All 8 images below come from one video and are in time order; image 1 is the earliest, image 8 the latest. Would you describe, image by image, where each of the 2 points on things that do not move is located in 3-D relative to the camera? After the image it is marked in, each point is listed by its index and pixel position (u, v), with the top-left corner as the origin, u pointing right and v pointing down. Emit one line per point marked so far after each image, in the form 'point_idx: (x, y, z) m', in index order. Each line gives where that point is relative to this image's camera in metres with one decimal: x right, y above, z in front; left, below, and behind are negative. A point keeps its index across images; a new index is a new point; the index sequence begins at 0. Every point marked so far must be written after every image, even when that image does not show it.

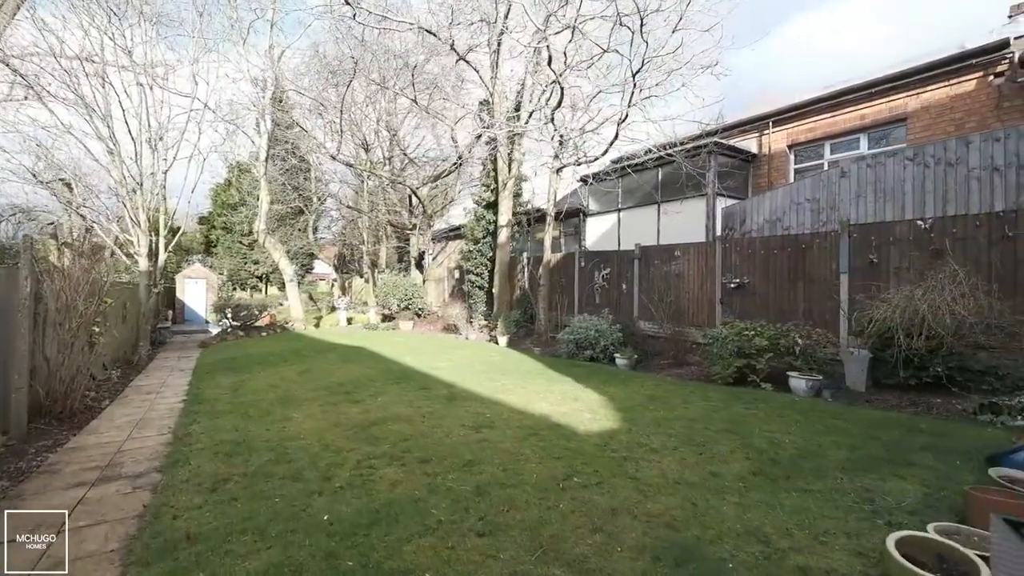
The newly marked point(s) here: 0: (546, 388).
0: (+0.5, -1.6, +7.4) m
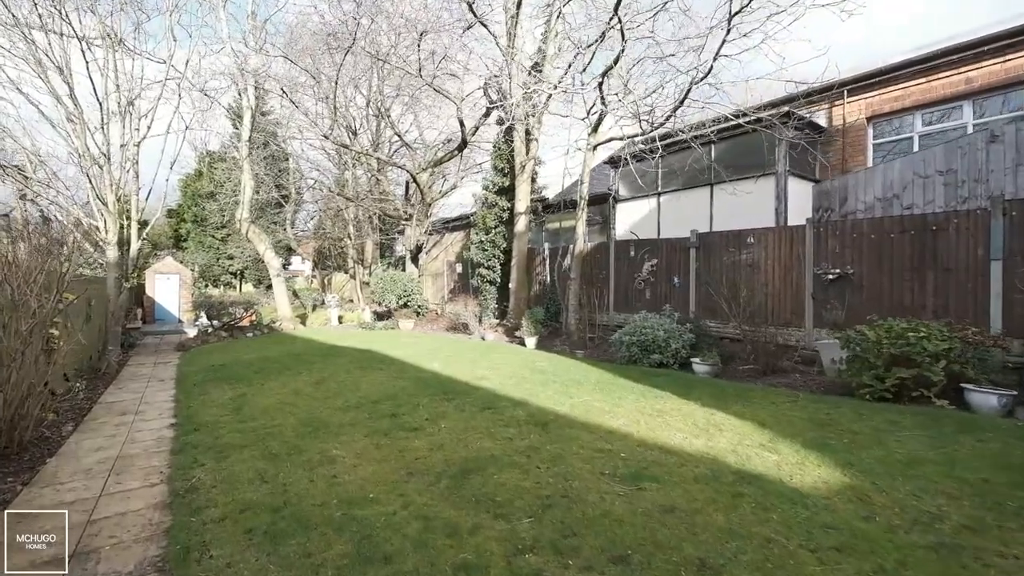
0: (+1.7, -1.5, +5.8) m
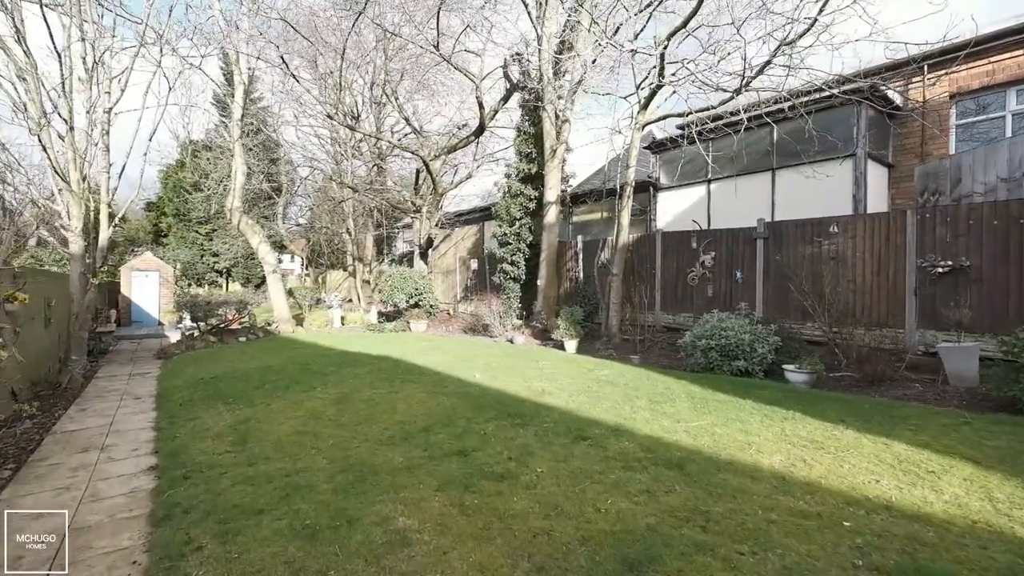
0: (+2.7, -1.4, +4.4) m
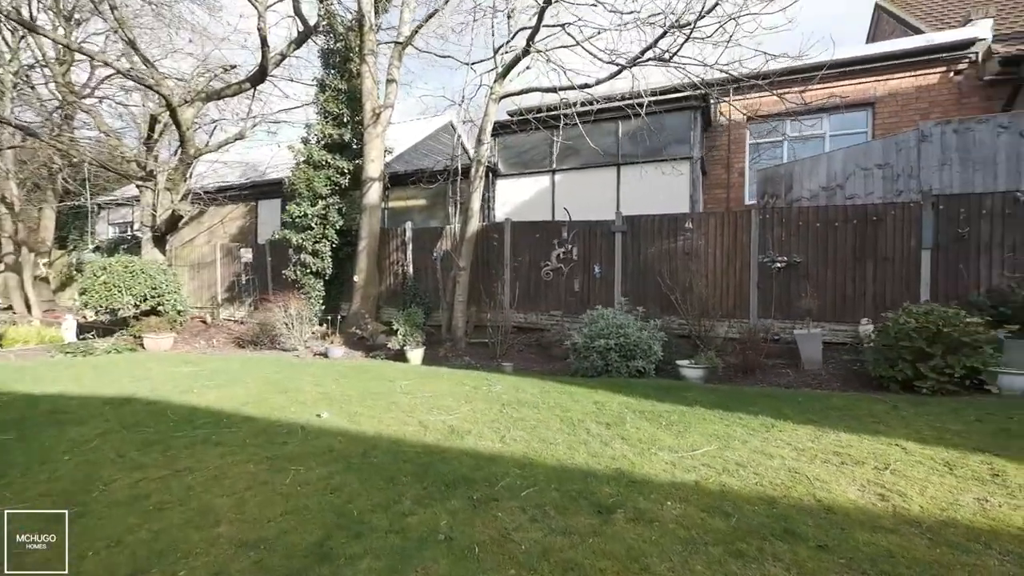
0: (+2.4, -1.3, +3.8) m
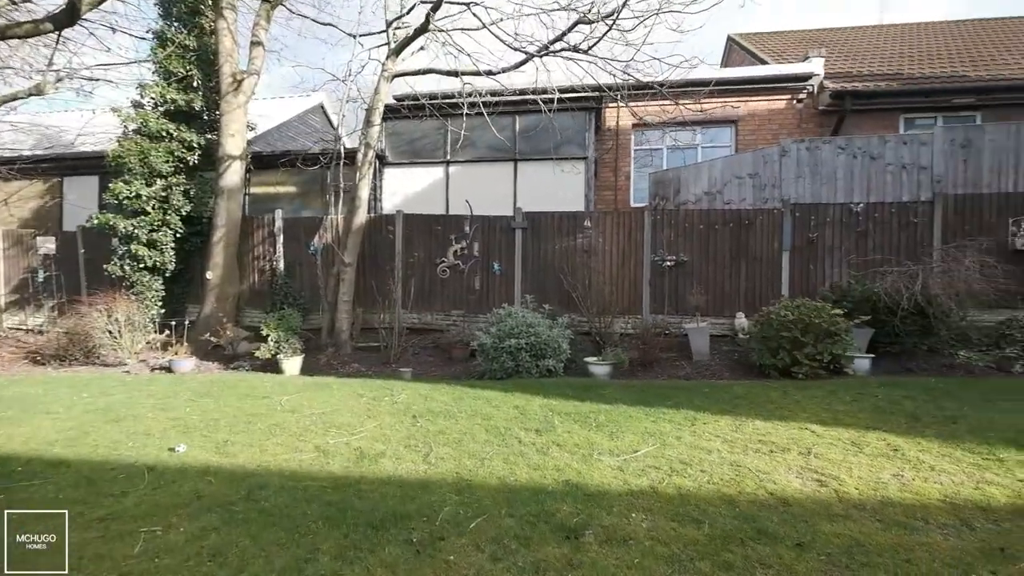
0: (+1.8, -1.2, +3.8) m
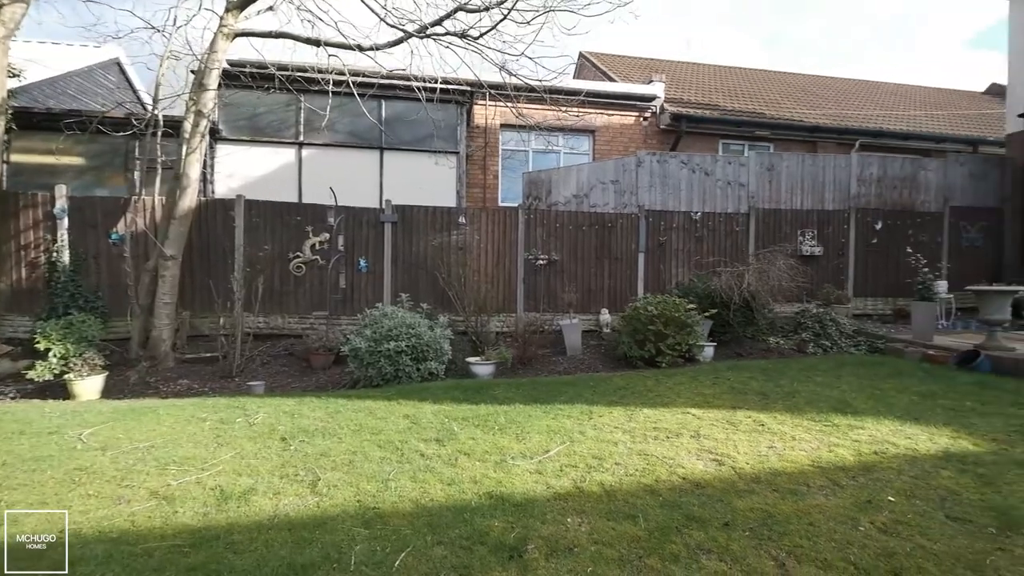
0: (+1.0, -1.2, +4.0) m
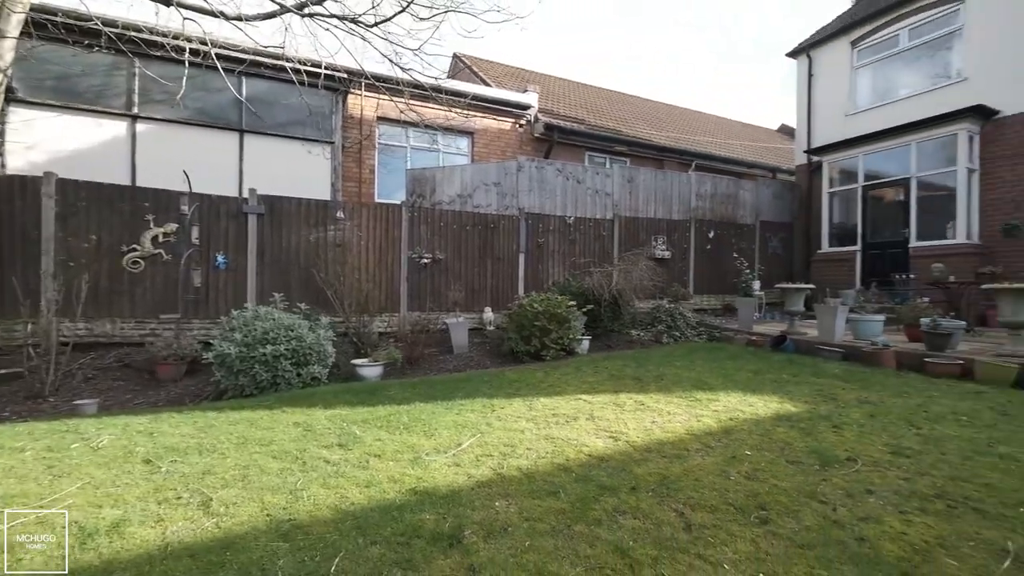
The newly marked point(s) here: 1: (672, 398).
0: (+0.2, -1.1, +4.2) m
1: (+1.6, -1.1, +4.6) m
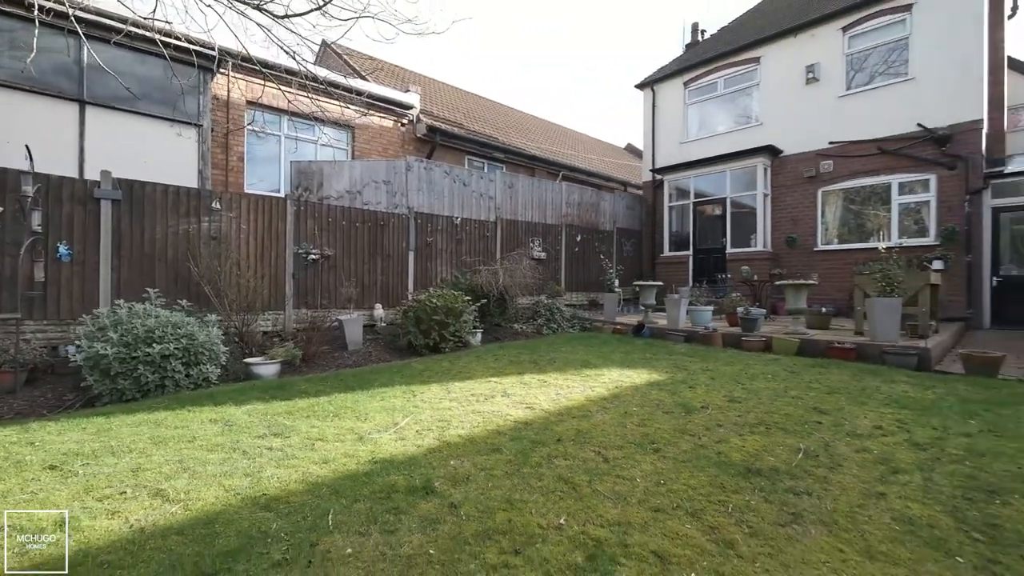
0: (-0.6, -1.1, +4.7) m
1: (+0.6, -1.0, +5.4) m
